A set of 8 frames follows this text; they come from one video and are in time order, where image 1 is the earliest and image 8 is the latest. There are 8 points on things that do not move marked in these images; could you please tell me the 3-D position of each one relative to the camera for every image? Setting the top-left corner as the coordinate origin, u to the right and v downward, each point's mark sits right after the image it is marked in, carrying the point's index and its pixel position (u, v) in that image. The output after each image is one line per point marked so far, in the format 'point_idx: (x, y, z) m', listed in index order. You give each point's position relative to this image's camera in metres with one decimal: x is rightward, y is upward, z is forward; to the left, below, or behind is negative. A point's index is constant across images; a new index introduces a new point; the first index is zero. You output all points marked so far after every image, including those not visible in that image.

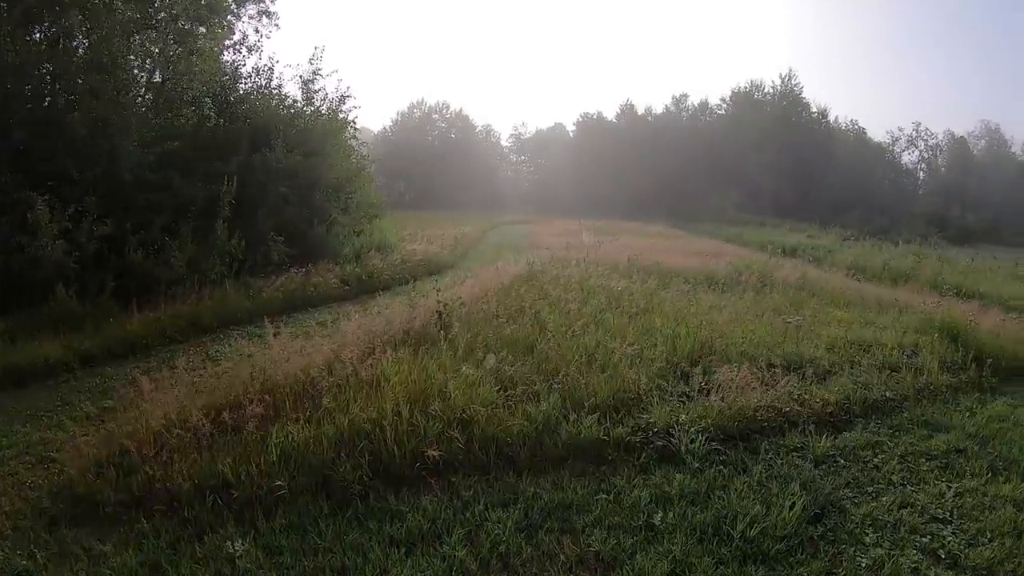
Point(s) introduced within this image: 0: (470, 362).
0: (-0.4, -0.8, +5.7) m
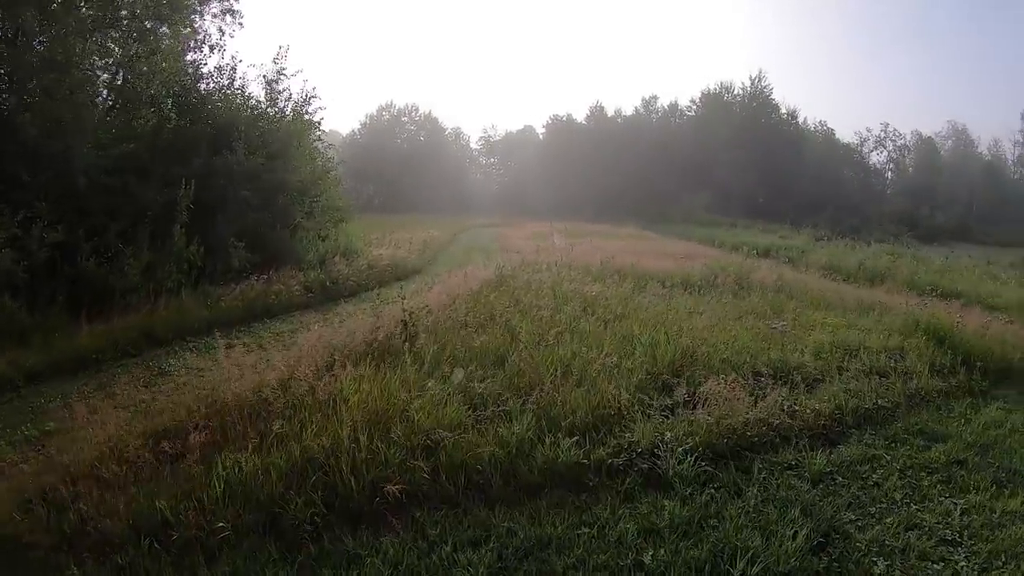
0: (-0.7, -0.8, +5.3) m
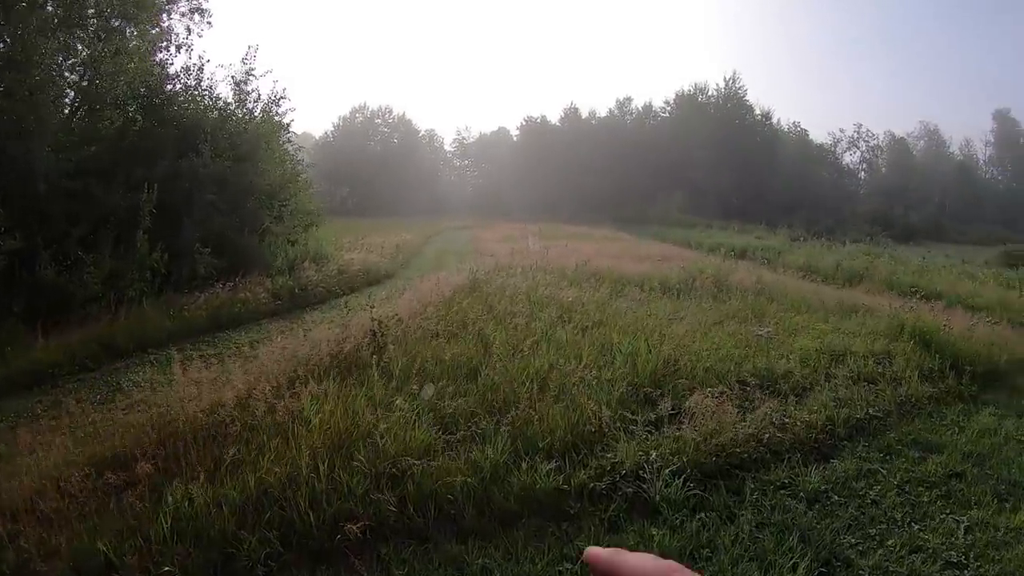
0: (-0.9, -0.9, +5.0) m
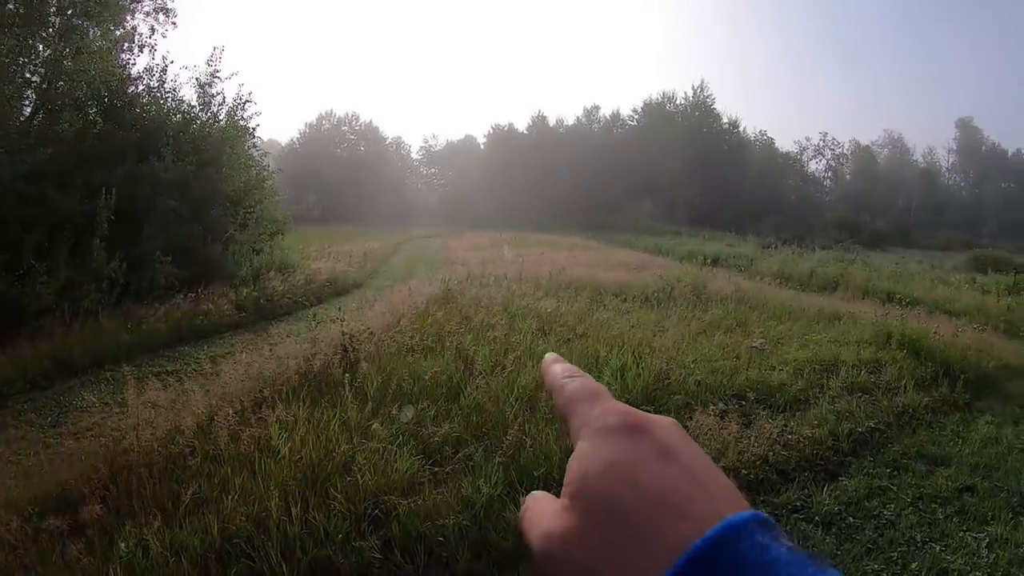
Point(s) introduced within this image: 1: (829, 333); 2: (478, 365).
0: (-1.0, -1.0, +4.7) m
1: (+3.5, -0.5, +6.7) m
2: (-0.3, -0.7, +5.7) m
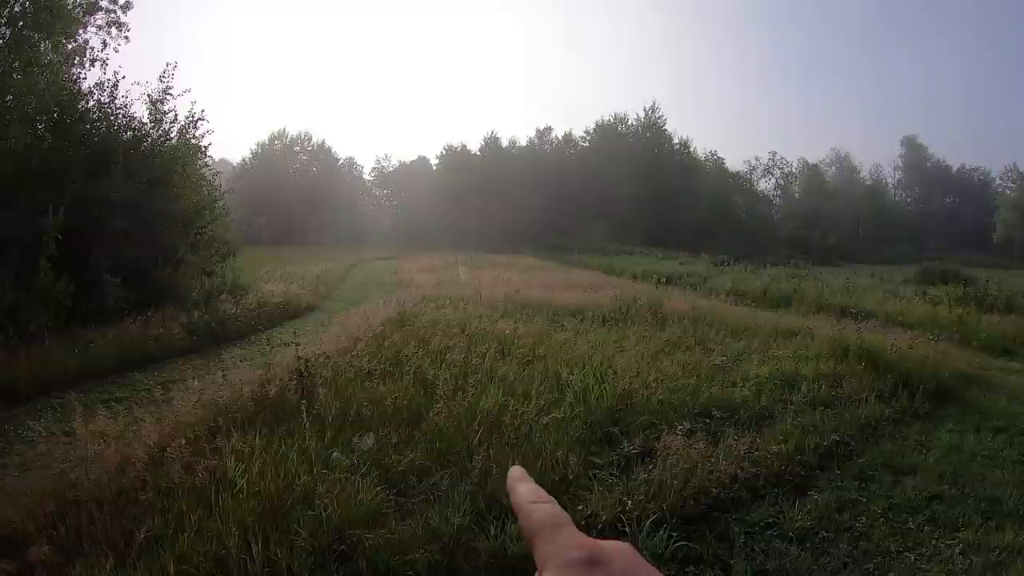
0: (-1.2, -1.2, +4.5) m
1: (+3.1, -0.7, +6.8) m
2: (-0.6, -0.9, +5.5) m
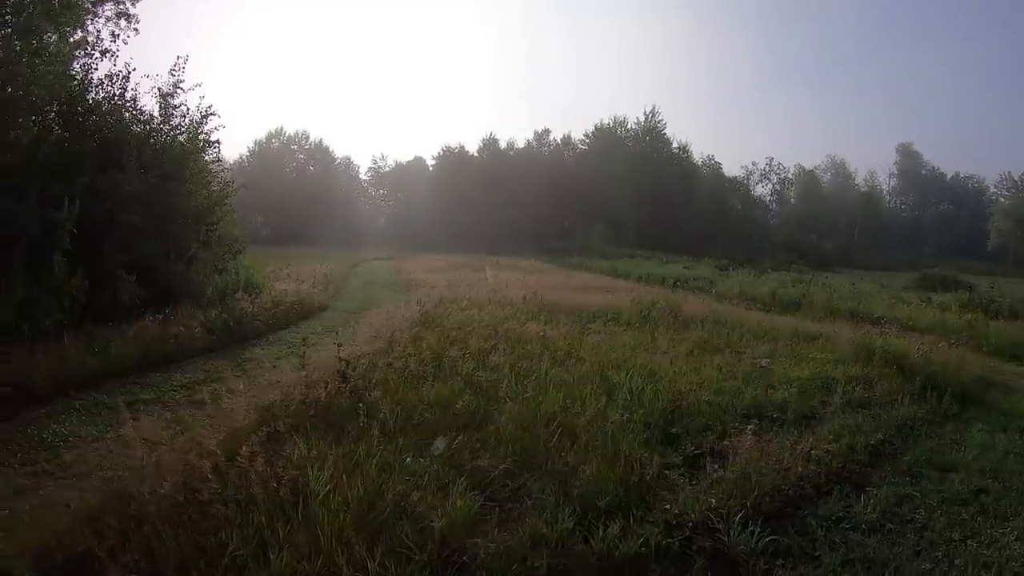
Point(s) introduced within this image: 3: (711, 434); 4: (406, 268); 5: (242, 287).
0: (-0.8, -1.2, +4.7) m
1: (+3.5, -0.7, +7.1) m
2: (-0.2, -1.0, +5.7) m
3: (+1.6, -1.2, +5.0) m
4: (-3.0, +0.6, +17.2) m
5: (-6.1, 0.0, +13.6) m
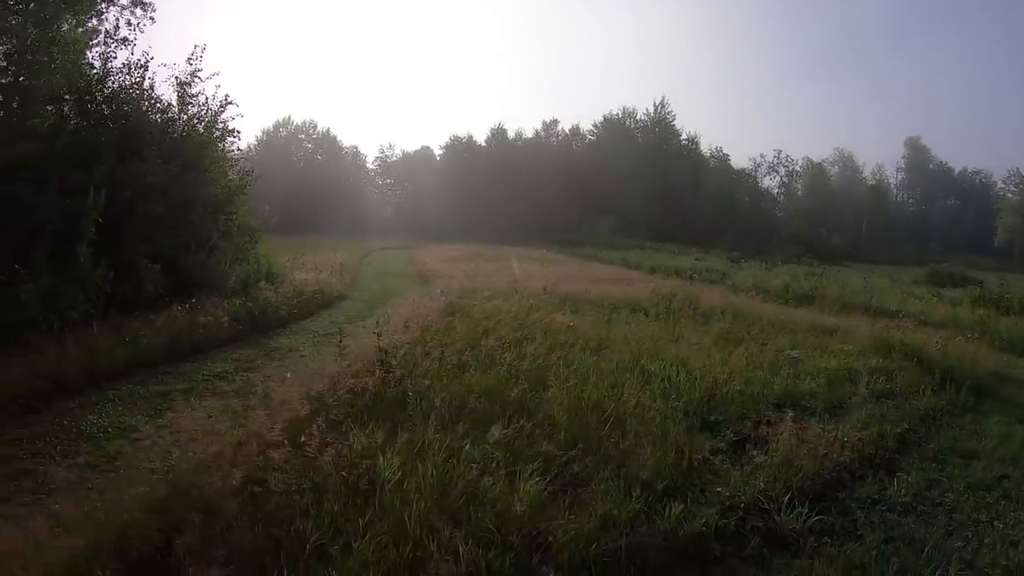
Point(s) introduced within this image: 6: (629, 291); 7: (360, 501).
0: (-0.4, -1.2, +5.0) m
1: (+3.9, -0.7, +7.4) m
2: (+0.2, -0.9, +6.0) m
3: (+2.0, -1.2, +5.3) m
4: (-2.7, +0.9, +17.4) m
5: (-5.8, +0.3, +13.8) m
6: (+2.0, -0.1, +10.5) m
7: (-1.1, -1.5, +4.2) m
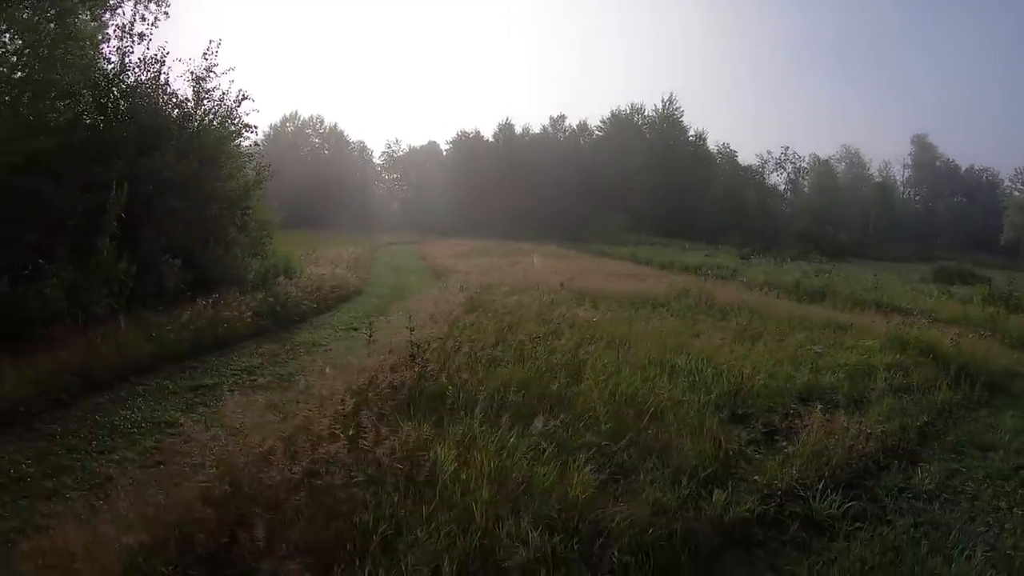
0: (0.0, -1.2, +5.2) m
1: (+4.2, -0.7, +7.7) m
2: (+0.5, -0.9, +6.3) m
3: (+2.3, -1.2, +5.5) m
4: (-2.4, +1.0, +17.6) m
5: (-5.5, +0.4, +14.0) m
6: (+2.3, 0.0, +10.8) m
7: (-0.8, -1.5, +4.4) m
